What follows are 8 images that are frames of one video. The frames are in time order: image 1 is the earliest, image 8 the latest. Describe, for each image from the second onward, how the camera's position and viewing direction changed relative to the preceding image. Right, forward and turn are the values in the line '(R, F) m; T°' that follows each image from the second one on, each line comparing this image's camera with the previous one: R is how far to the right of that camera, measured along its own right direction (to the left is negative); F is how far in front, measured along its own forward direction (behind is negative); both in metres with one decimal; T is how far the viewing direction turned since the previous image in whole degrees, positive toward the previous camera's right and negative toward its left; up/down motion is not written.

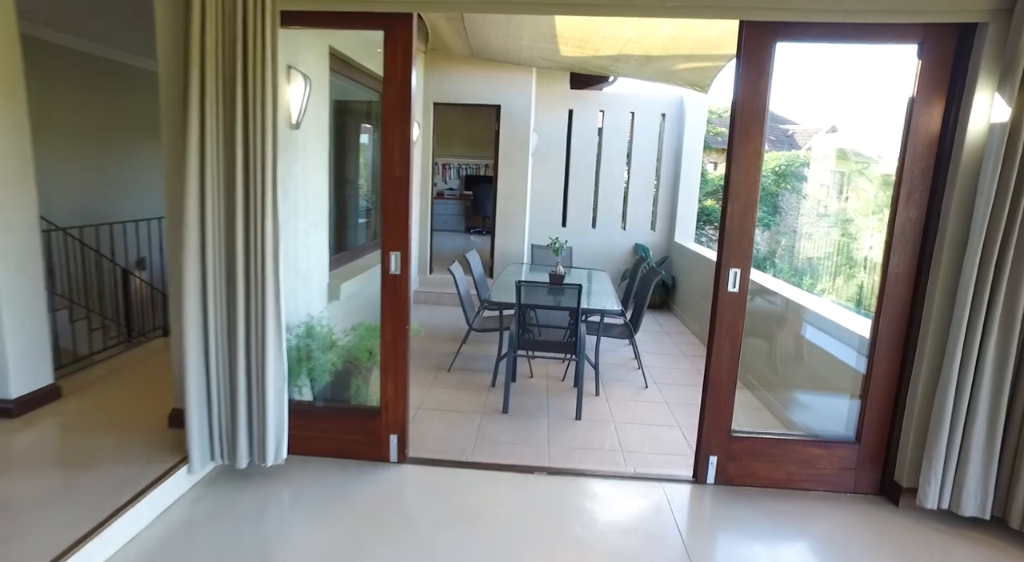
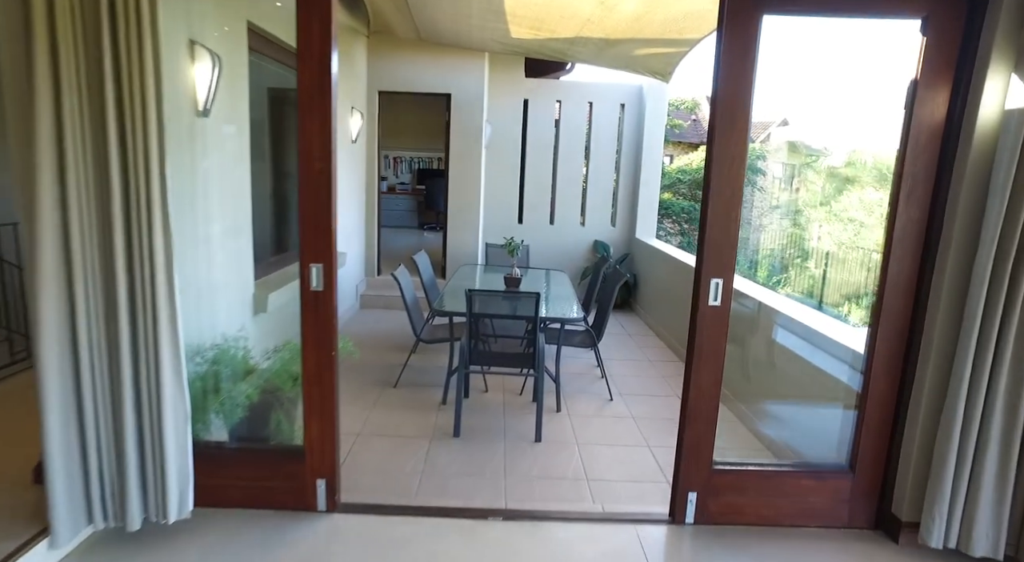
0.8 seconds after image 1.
(0.0, +0.4) m; +4°
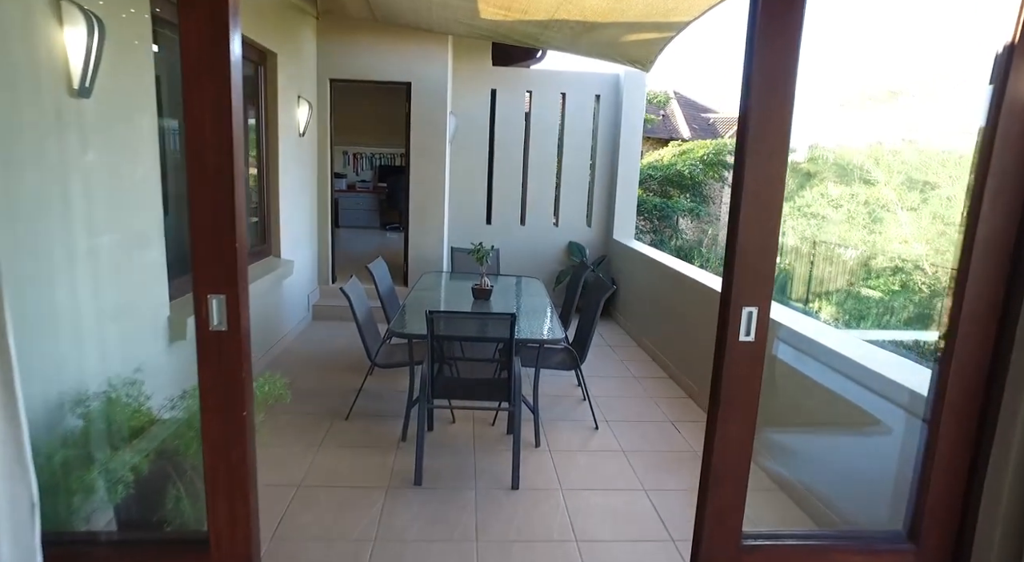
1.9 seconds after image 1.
(0.0, +0.5) m; +3°
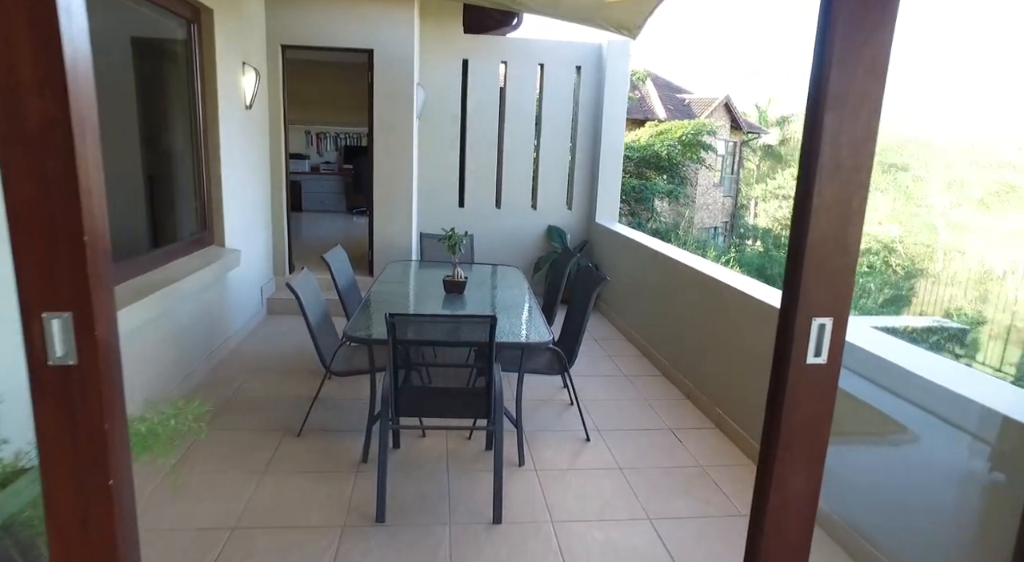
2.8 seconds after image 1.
(0.0, +0.5) m; +2°
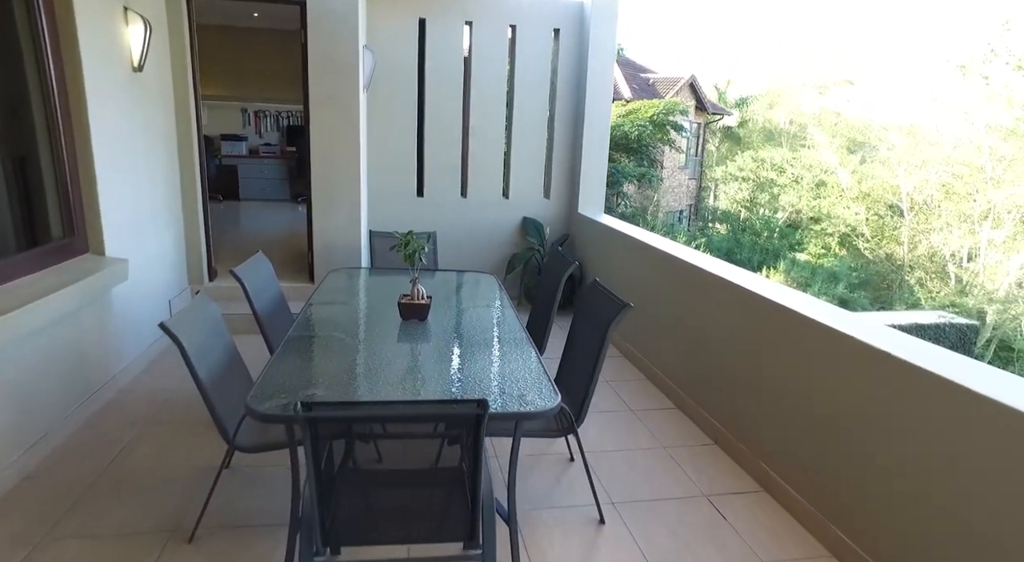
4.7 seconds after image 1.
(-0.1, +0.9) m; +4°
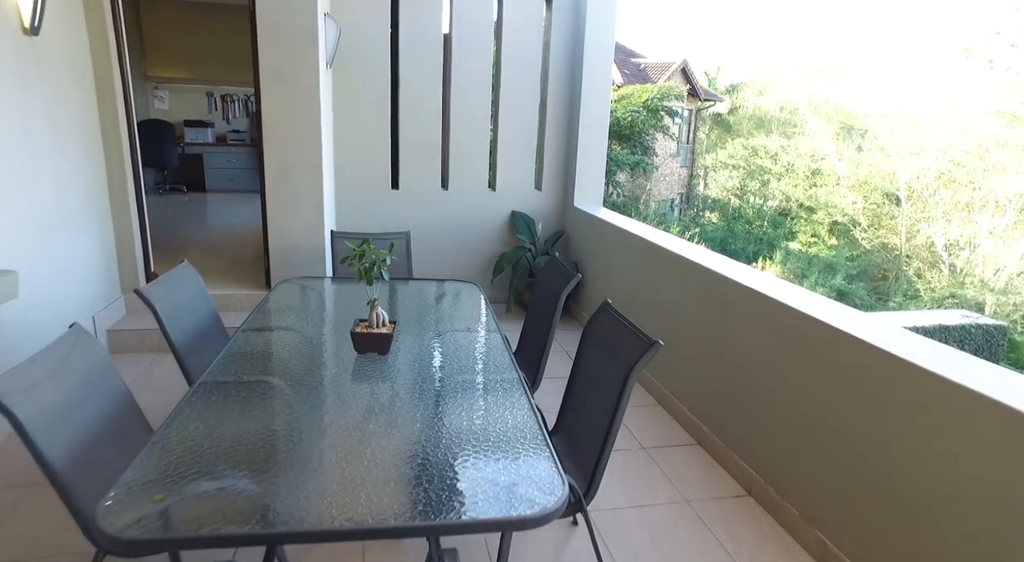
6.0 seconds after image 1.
(0.0, +0.6) m; +1°
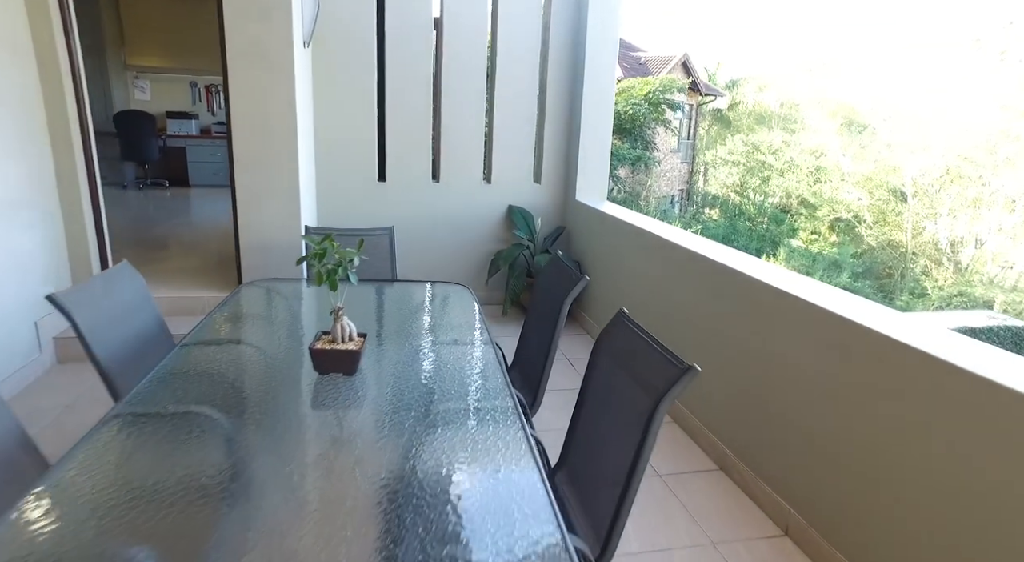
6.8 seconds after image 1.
(0.0, +0.4) m; 0°
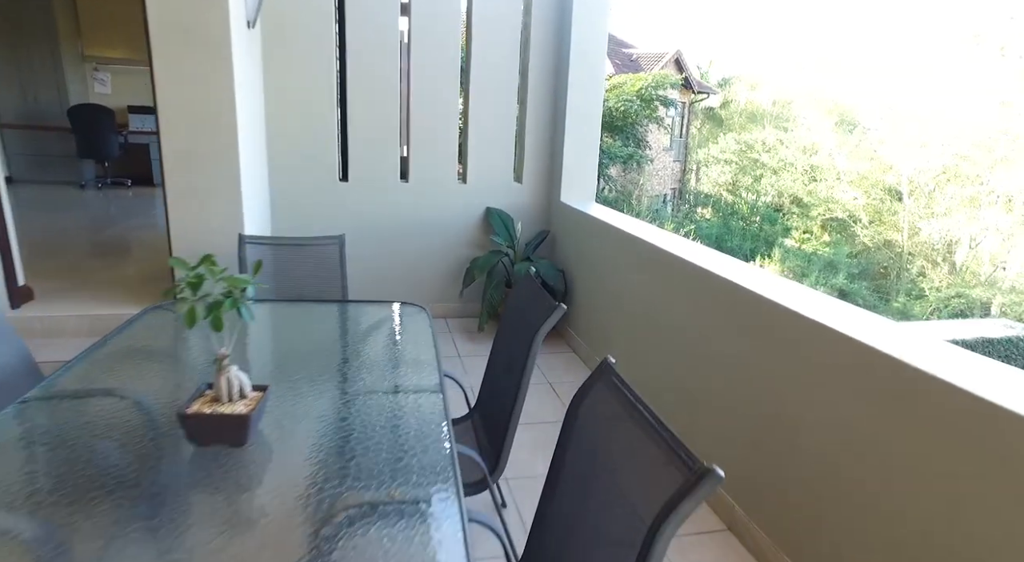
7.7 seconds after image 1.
(+0.1, +0.4) m; +1°
